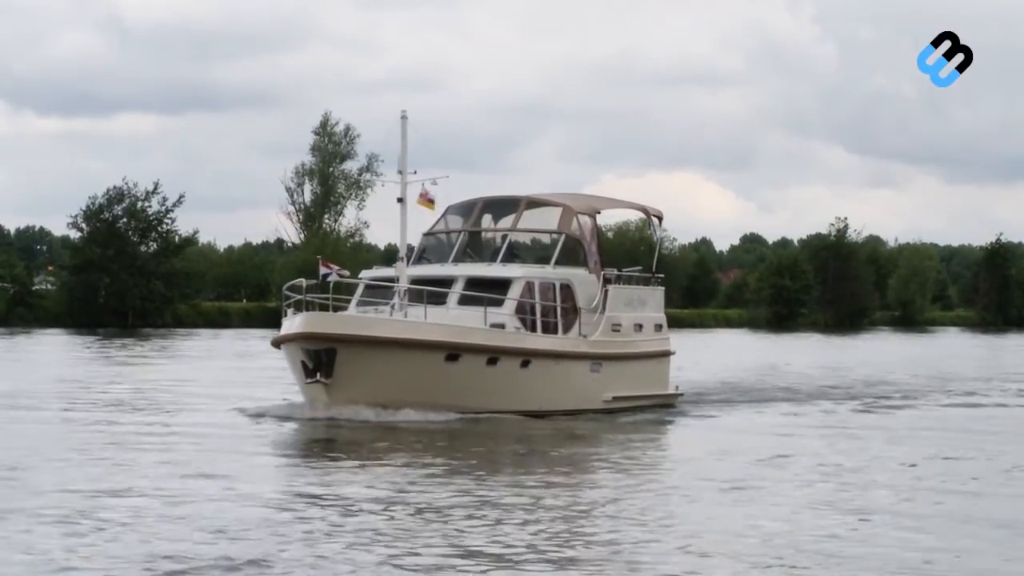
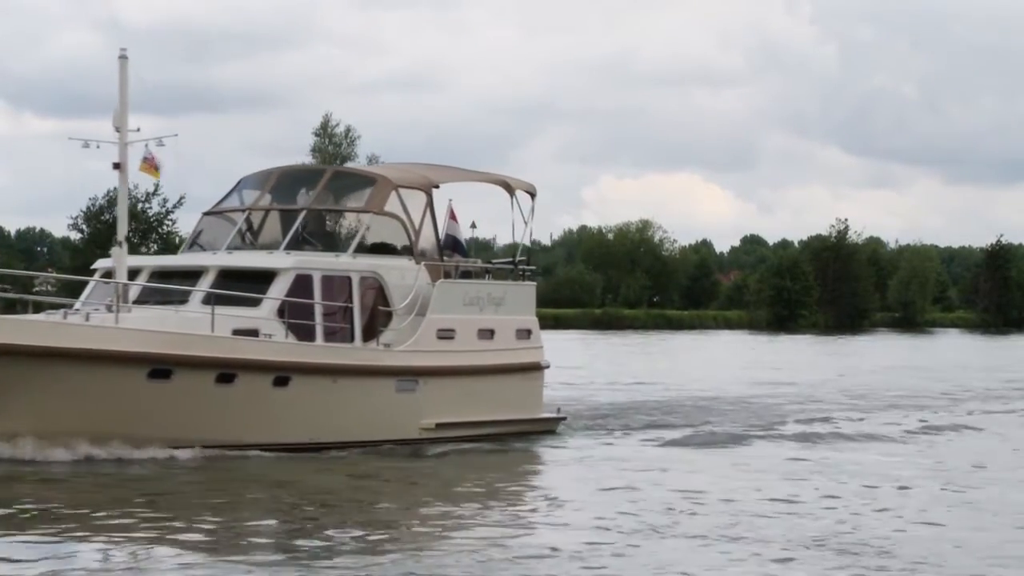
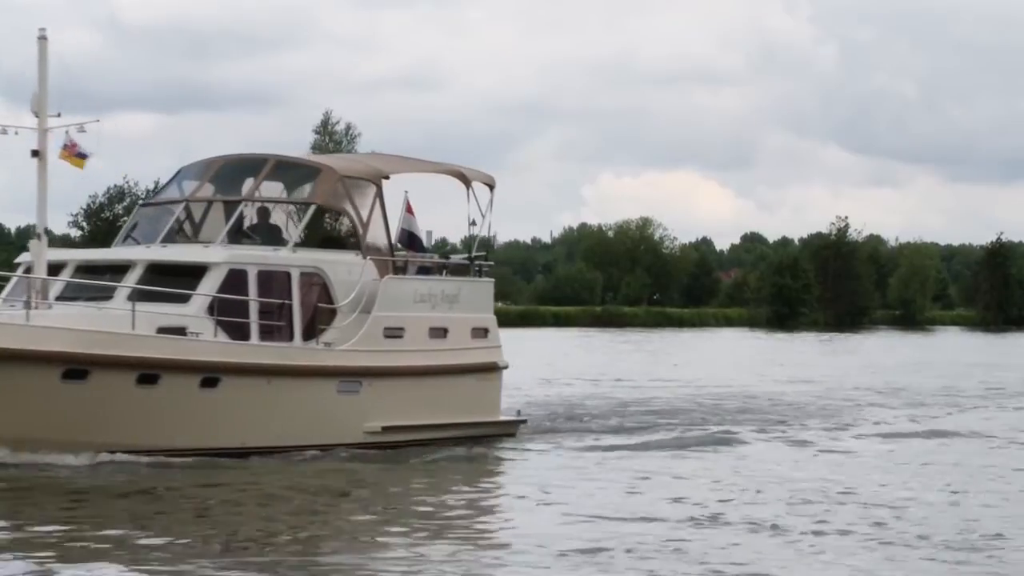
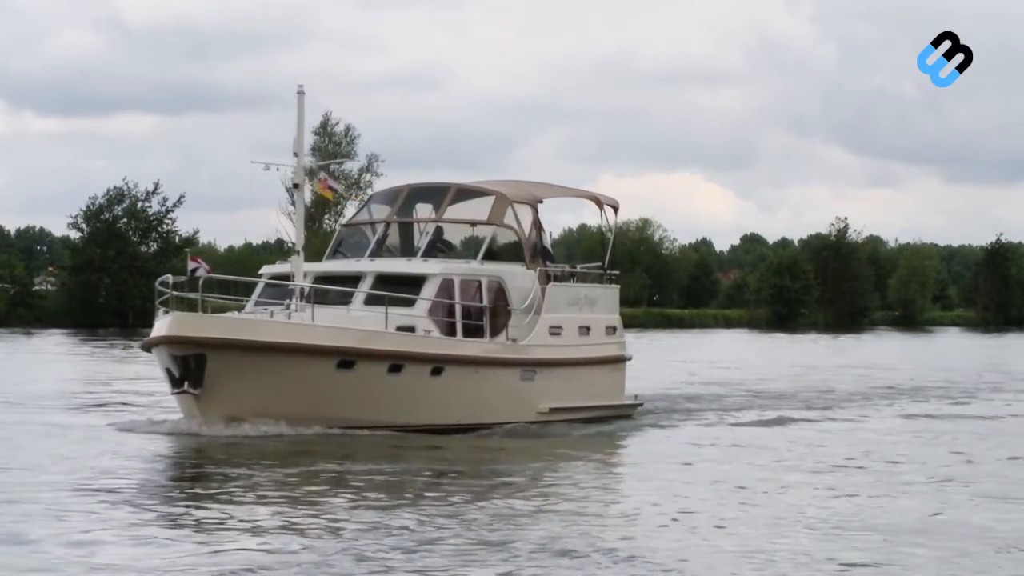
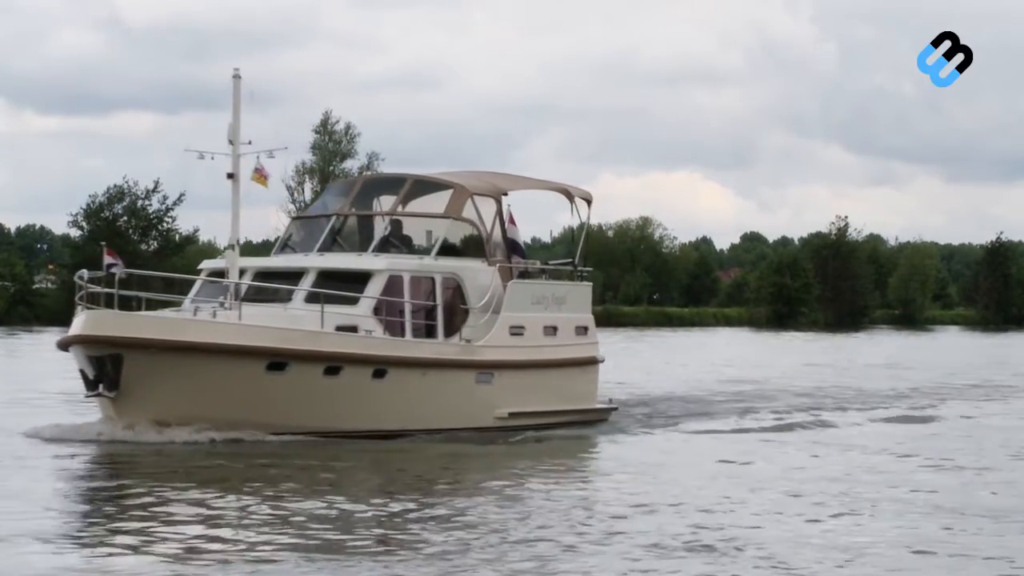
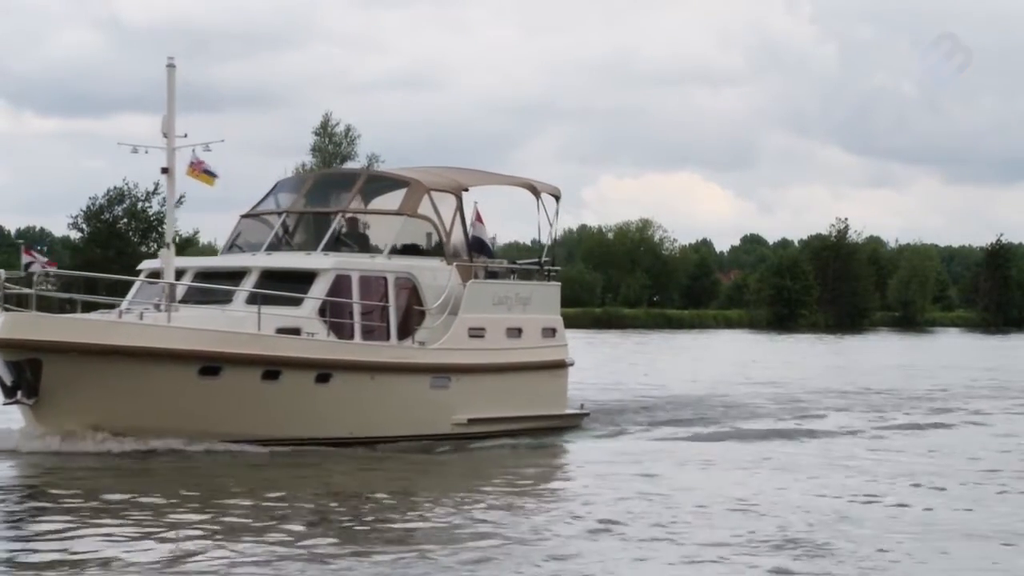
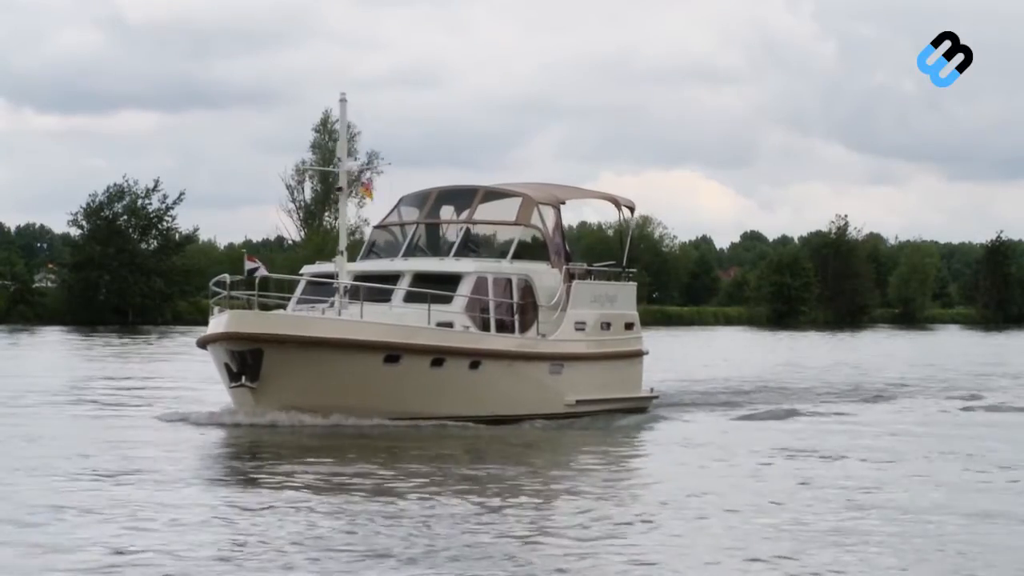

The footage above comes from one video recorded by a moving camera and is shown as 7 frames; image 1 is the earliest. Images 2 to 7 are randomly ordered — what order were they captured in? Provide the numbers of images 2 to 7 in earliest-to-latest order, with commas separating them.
7, 4, 5, 6, 2, 3
